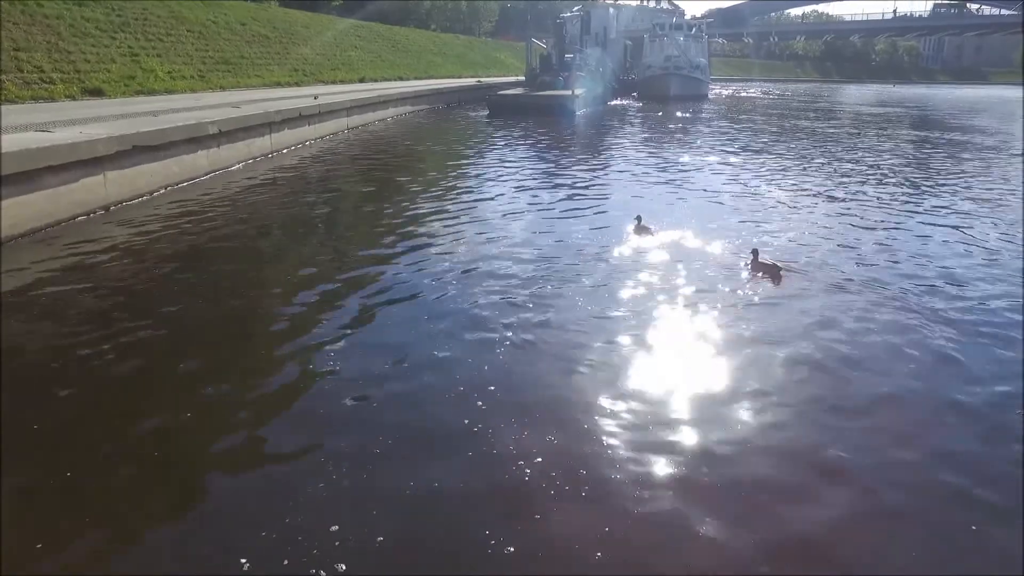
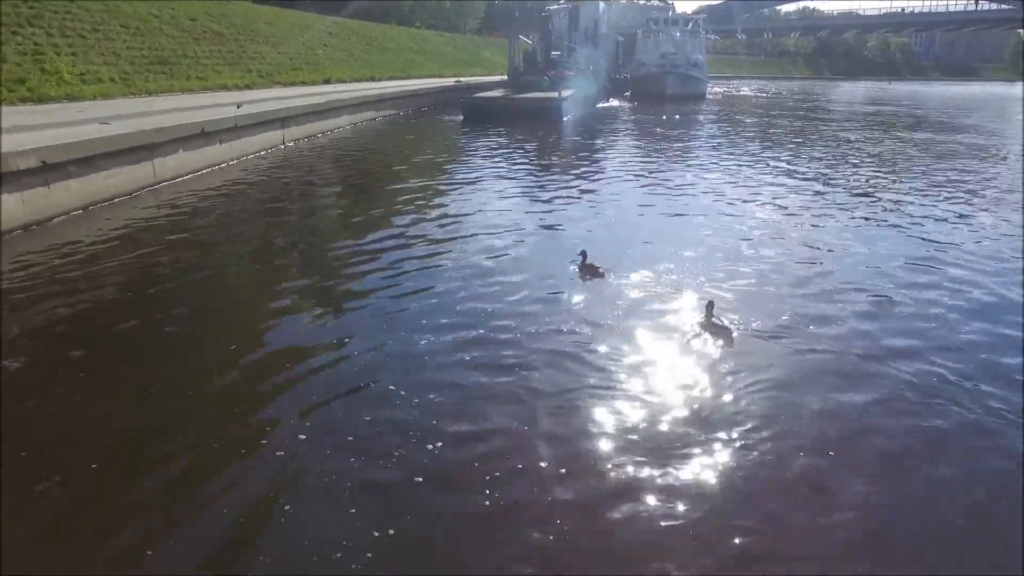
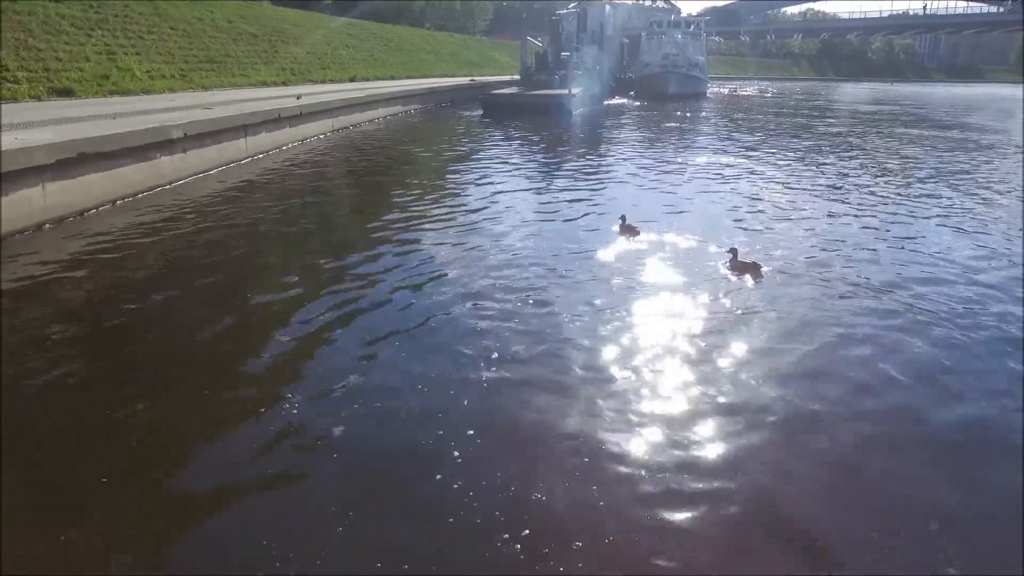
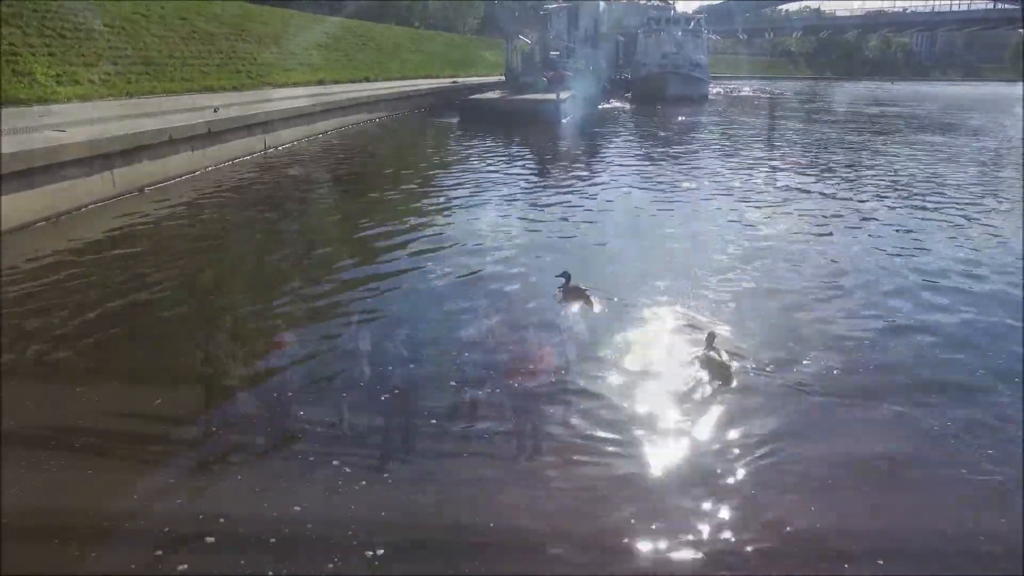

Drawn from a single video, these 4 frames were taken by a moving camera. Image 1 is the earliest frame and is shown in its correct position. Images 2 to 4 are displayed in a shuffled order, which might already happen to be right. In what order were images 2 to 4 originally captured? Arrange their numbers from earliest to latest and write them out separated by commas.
3, 2, 4
